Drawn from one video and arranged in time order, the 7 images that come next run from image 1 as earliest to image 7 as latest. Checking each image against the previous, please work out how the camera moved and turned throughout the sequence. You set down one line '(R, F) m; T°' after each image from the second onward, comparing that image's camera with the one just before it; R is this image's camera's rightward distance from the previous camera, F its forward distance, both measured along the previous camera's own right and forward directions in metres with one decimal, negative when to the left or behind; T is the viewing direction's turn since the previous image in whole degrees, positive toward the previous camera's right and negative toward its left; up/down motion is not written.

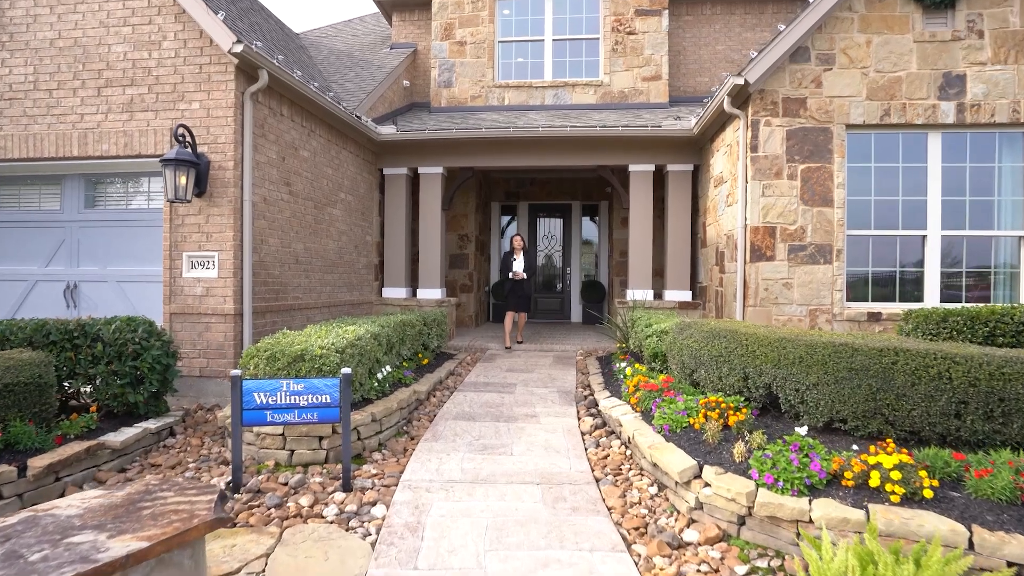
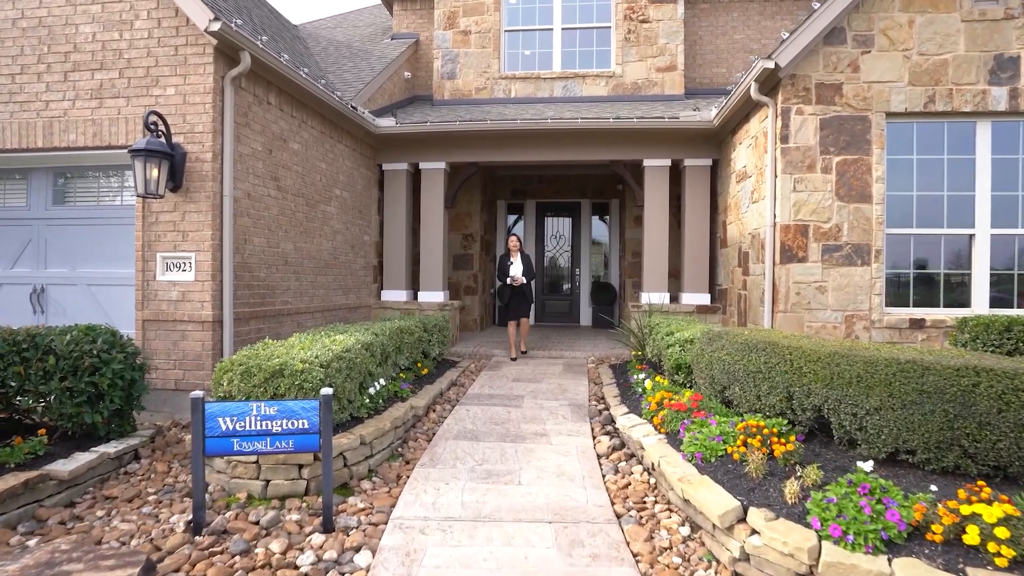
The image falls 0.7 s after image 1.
(0.0, +0.4) m; -1°
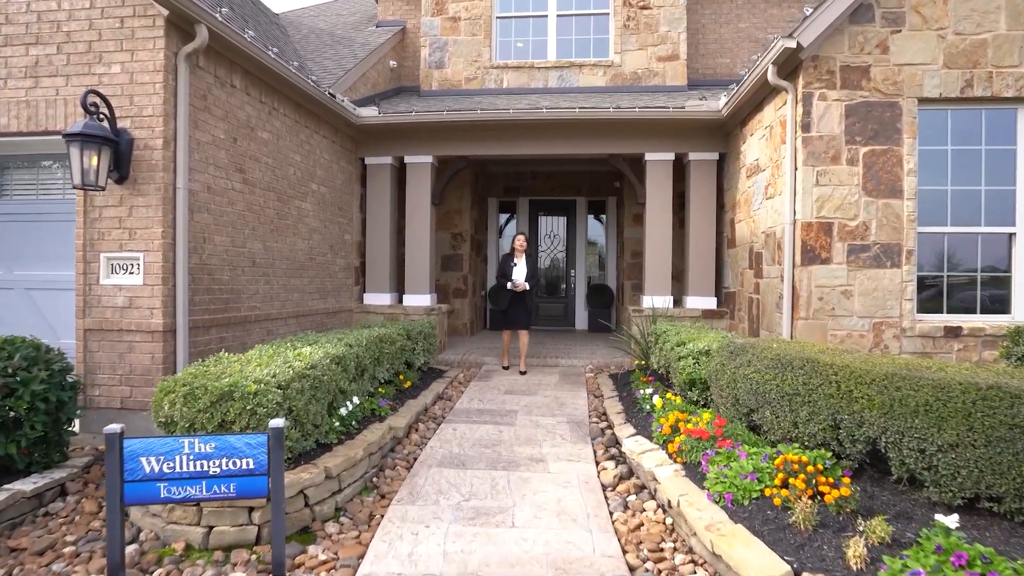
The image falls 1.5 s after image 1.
(0.0, +0.5) m; +1°
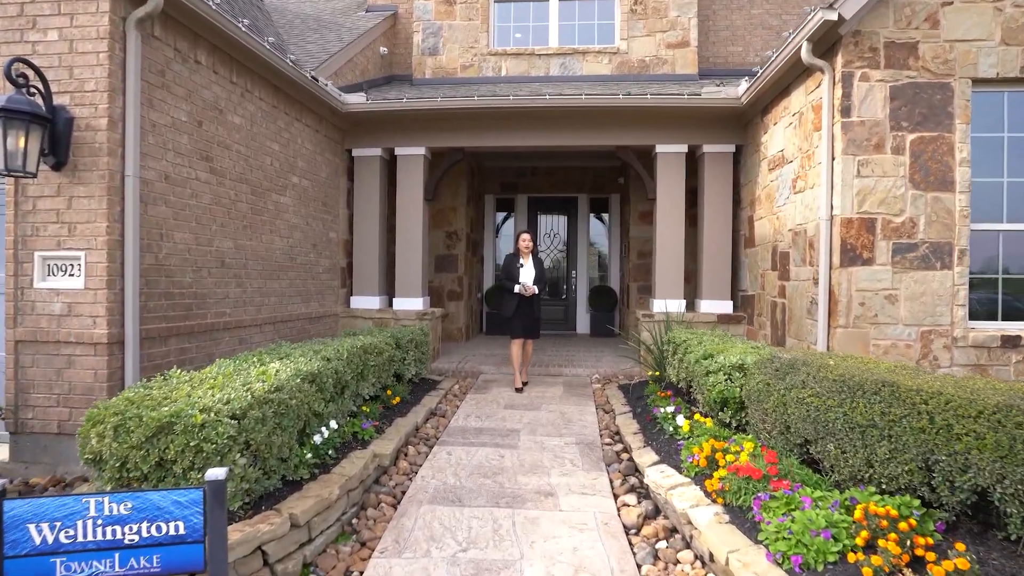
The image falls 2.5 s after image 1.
(-0.1, +0.5) m; +1°
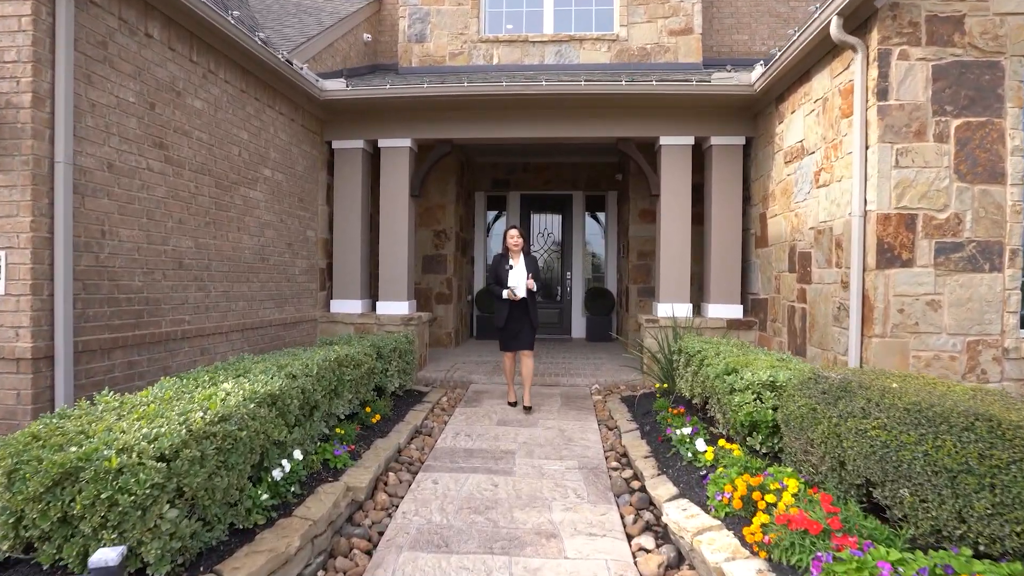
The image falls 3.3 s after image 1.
(0.0, +0.4) m; +1°
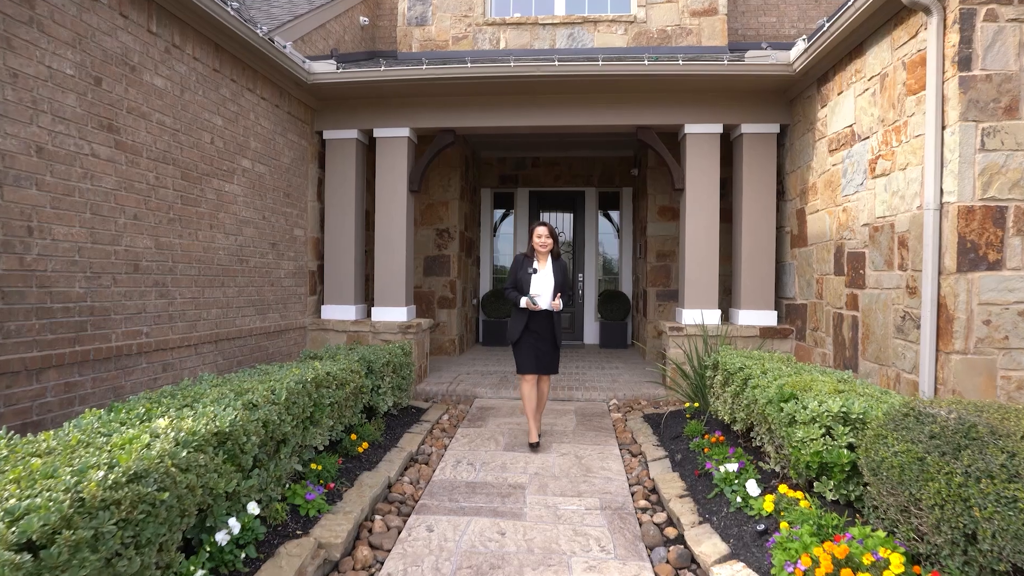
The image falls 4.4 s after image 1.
(0.0, +0.5) m; -1°
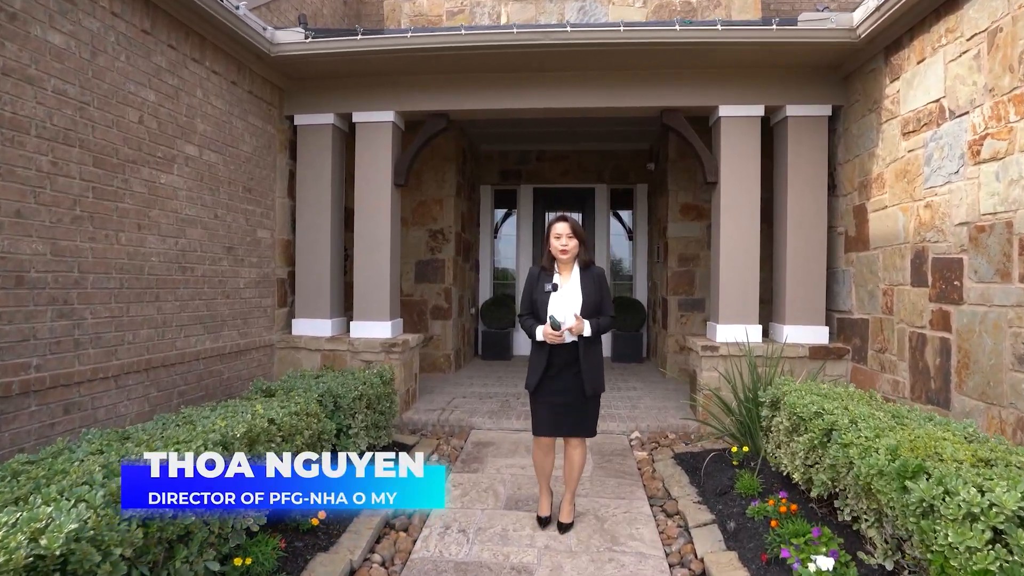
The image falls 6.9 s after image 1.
(0.0, +0.8) m; 0°
